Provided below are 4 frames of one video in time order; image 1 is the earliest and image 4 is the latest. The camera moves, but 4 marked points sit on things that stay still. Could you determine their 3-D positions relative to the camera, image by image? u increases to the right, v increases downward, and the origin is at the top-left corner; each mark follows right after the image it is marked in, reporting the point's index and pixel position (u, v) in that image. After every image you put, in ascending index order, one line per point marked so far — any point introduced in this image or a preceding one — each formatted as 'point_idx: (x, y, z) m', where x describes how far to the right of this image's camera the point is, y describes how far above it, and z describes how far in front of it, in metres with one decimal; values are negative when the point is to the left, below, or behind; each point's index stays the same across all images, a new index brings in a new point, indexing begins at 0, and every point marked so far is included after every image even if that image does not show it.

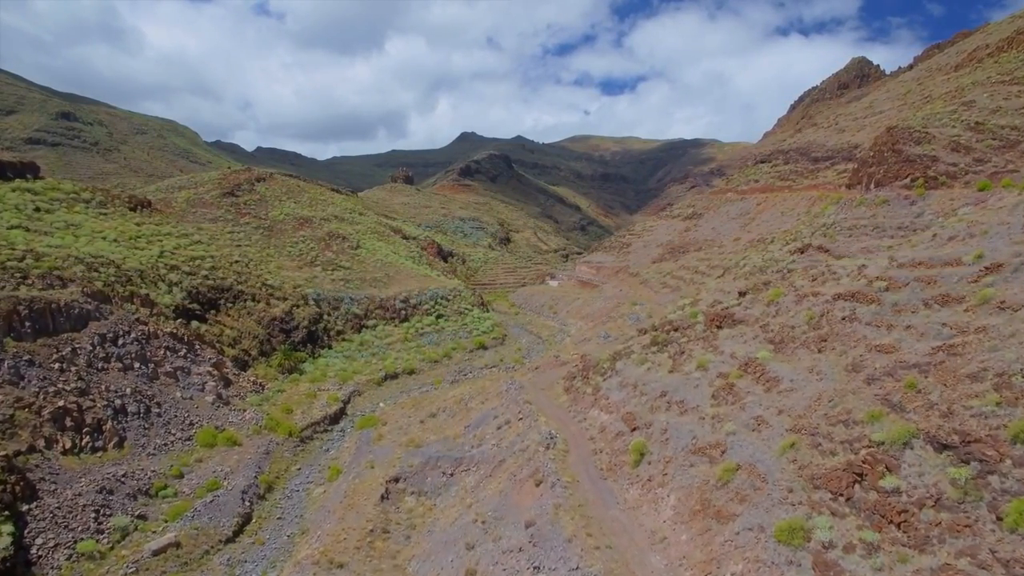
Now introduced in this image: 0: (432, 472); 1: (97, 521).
0: (-2.6, -6.1, +19.1) m
1: (-11.3, -6.3, +15.7) m
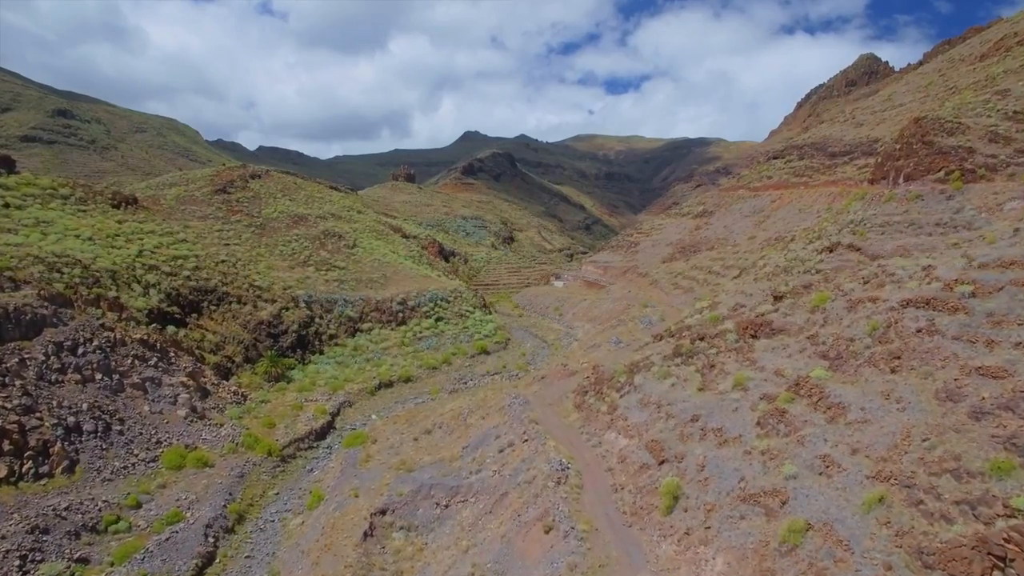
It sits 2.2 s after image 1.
0: (-2.5, -6.2, +16.6) m
1: (-11.2, -6.4, +13.3) m
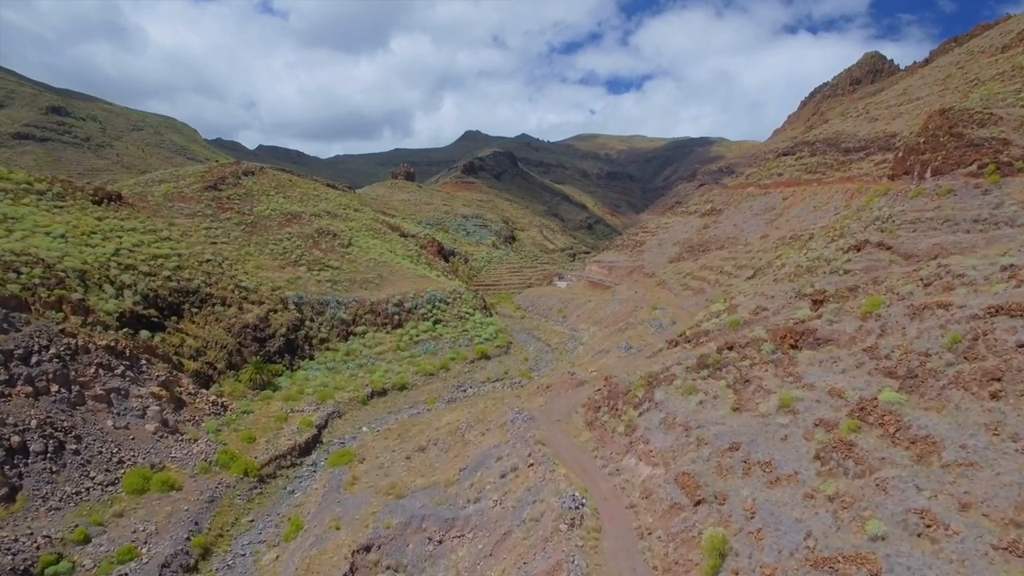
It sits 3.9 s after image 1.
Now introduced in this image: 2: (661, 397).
0: (-2.5, -6.2, +14.4) m
1: (-11.1, -6.5, +11.1) m
2: (+4.0, -2.9, +15.7) m
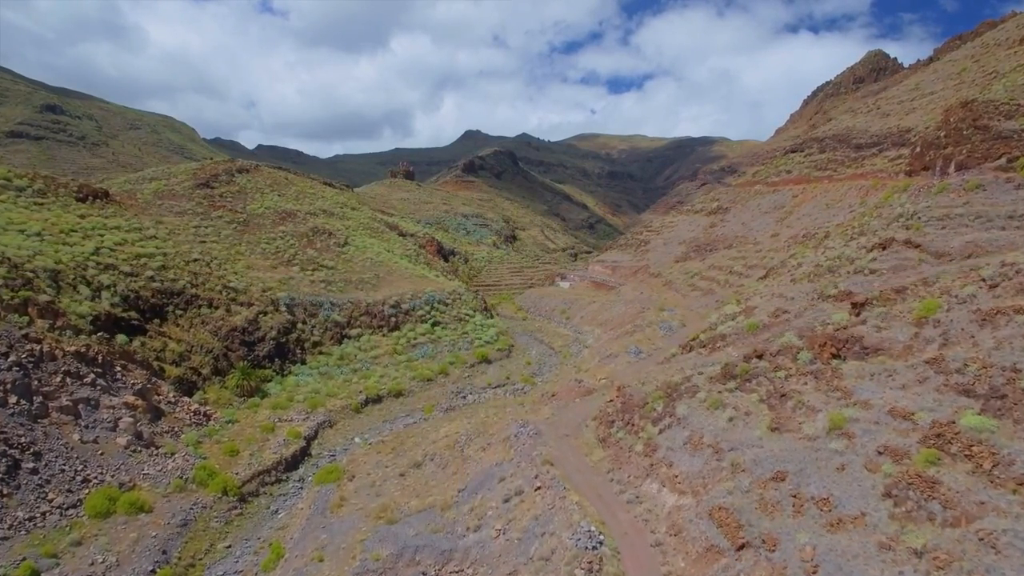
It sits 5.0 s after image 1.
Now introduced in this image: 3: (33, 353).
0: (-2.3, -6.3, +12.7) m
1: (-11.0, -6.5, +9.4) m
2: (+4.1, -2.9, +14.0) m
3: (-15.5, -2.1, +18.8) m
